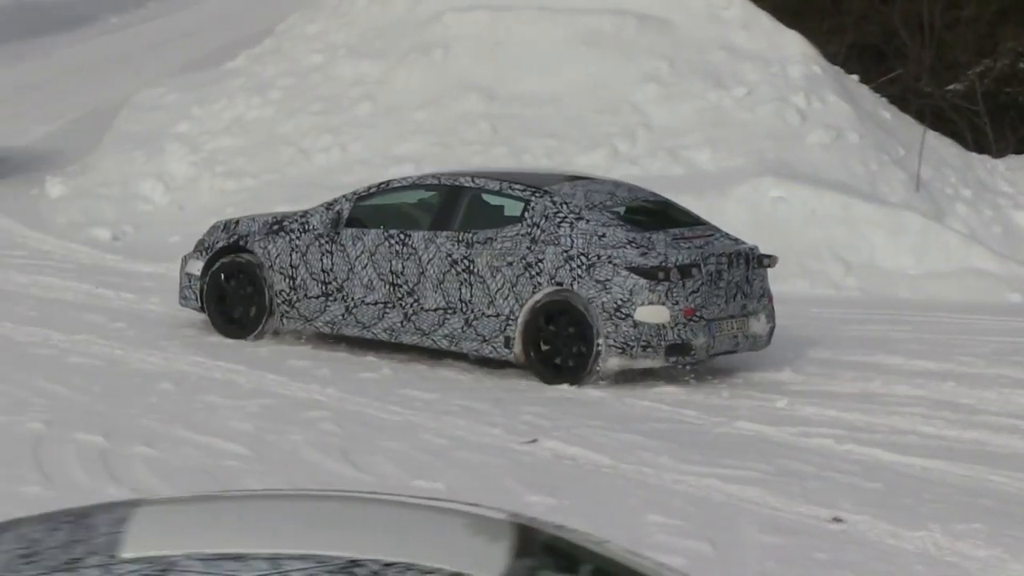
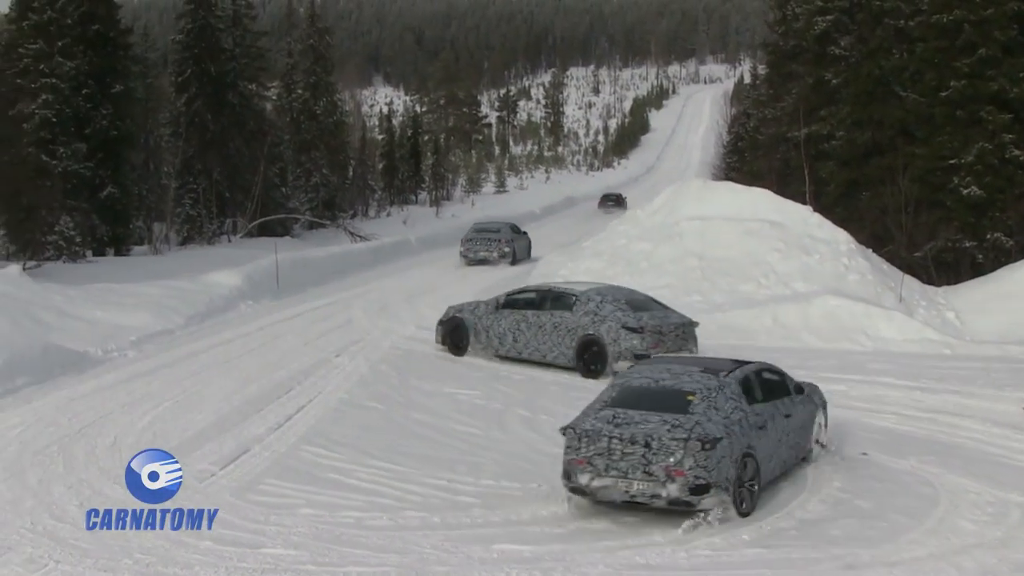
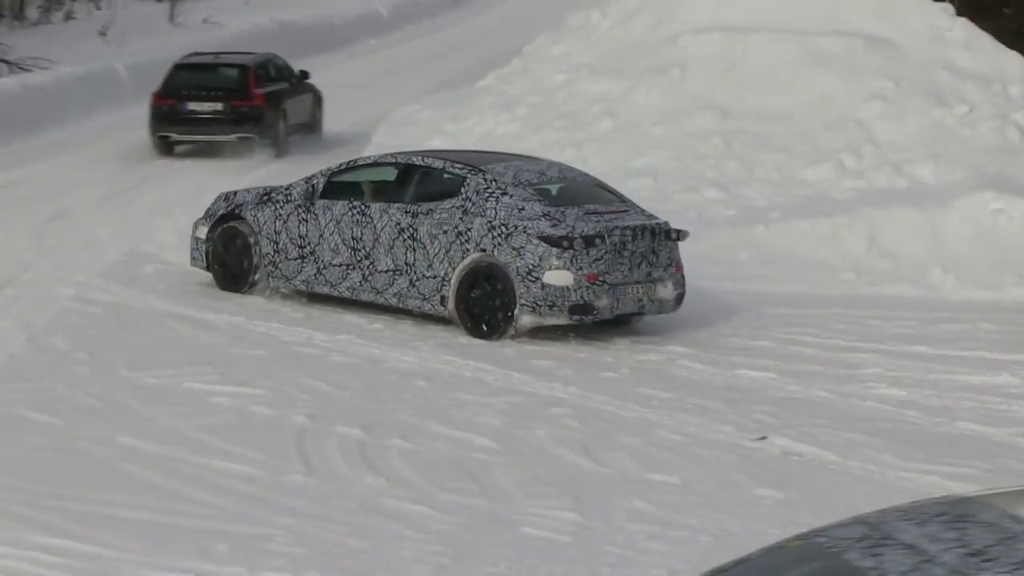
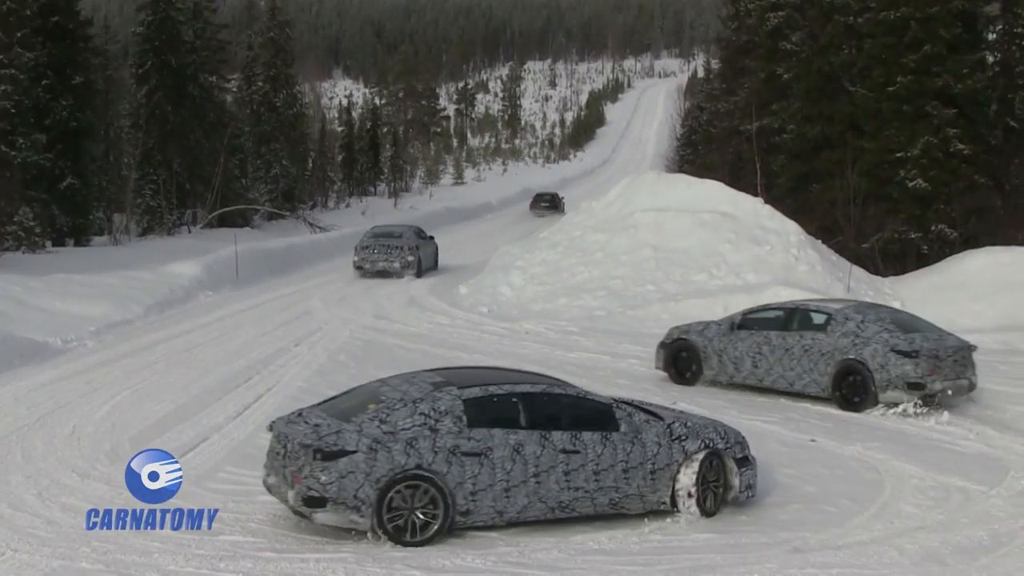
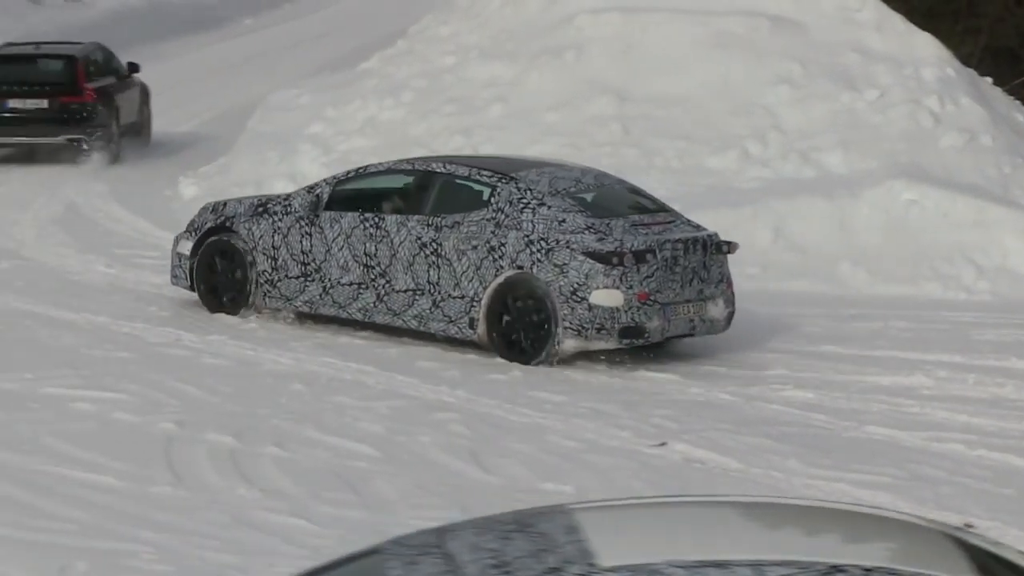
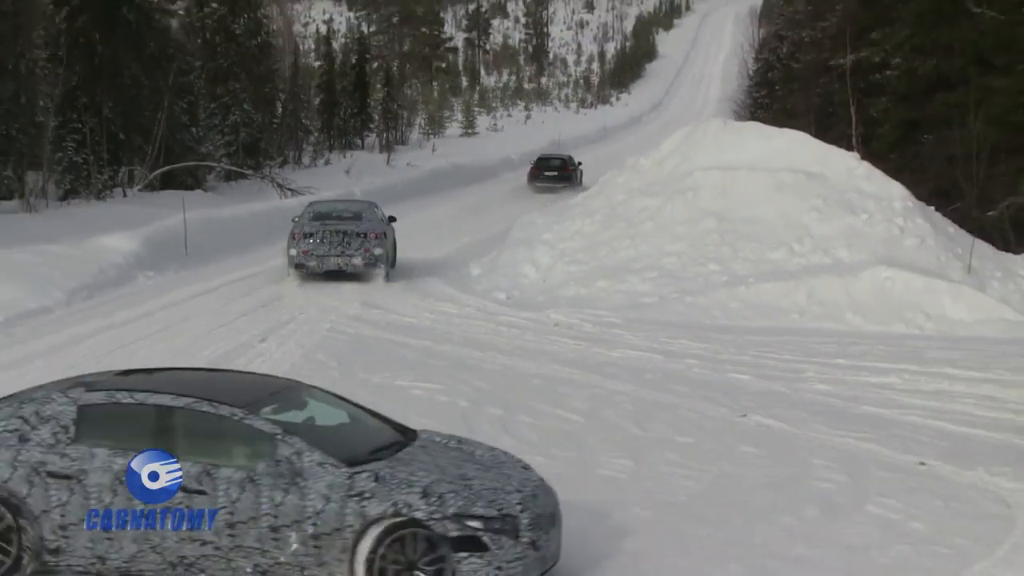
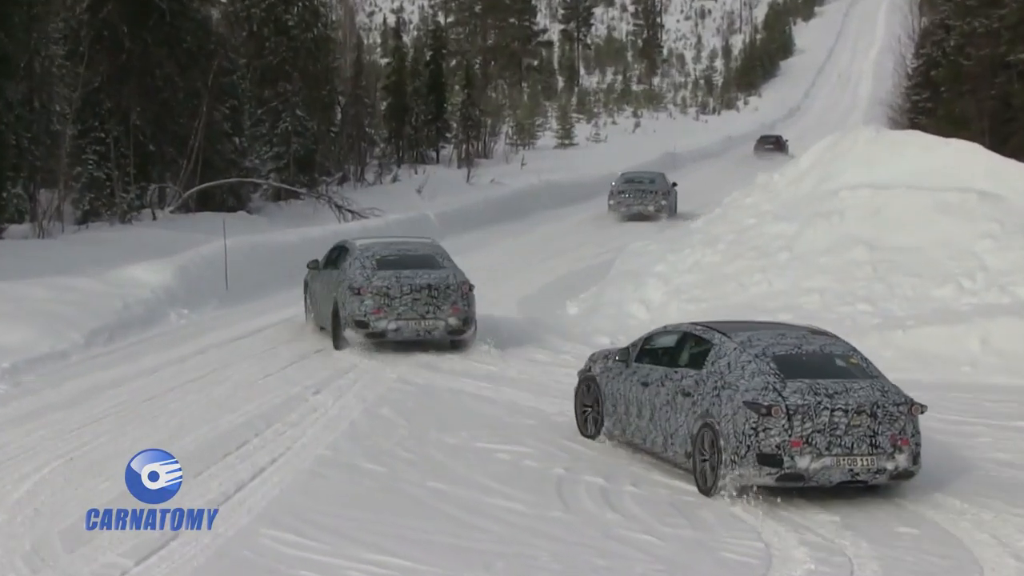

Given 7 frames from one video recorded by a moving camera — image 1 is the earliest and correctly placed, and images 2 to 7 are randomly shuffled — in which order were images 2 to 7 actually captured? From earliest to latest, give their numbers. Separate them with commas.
5, 3, 6, 4, 2, 7
